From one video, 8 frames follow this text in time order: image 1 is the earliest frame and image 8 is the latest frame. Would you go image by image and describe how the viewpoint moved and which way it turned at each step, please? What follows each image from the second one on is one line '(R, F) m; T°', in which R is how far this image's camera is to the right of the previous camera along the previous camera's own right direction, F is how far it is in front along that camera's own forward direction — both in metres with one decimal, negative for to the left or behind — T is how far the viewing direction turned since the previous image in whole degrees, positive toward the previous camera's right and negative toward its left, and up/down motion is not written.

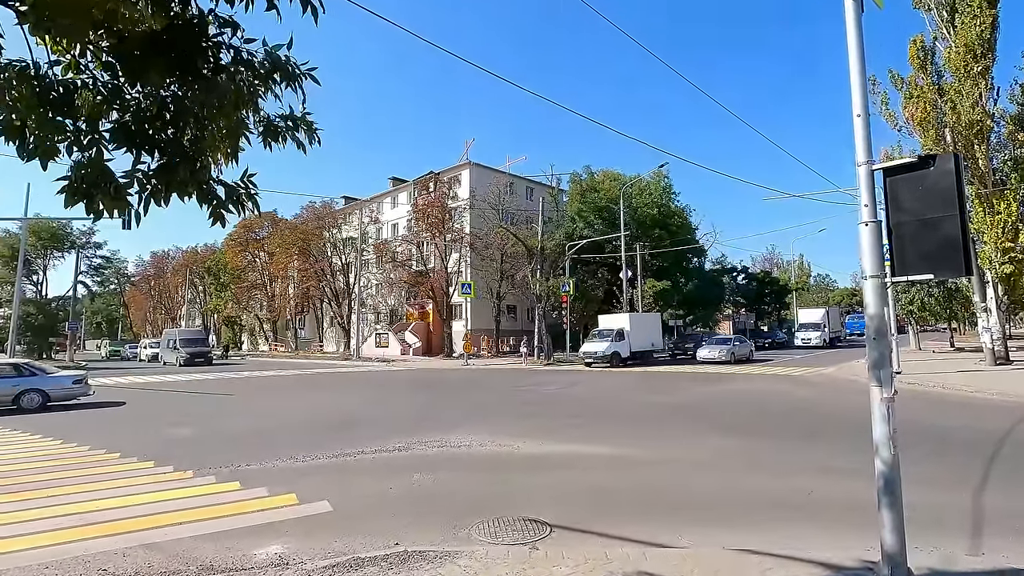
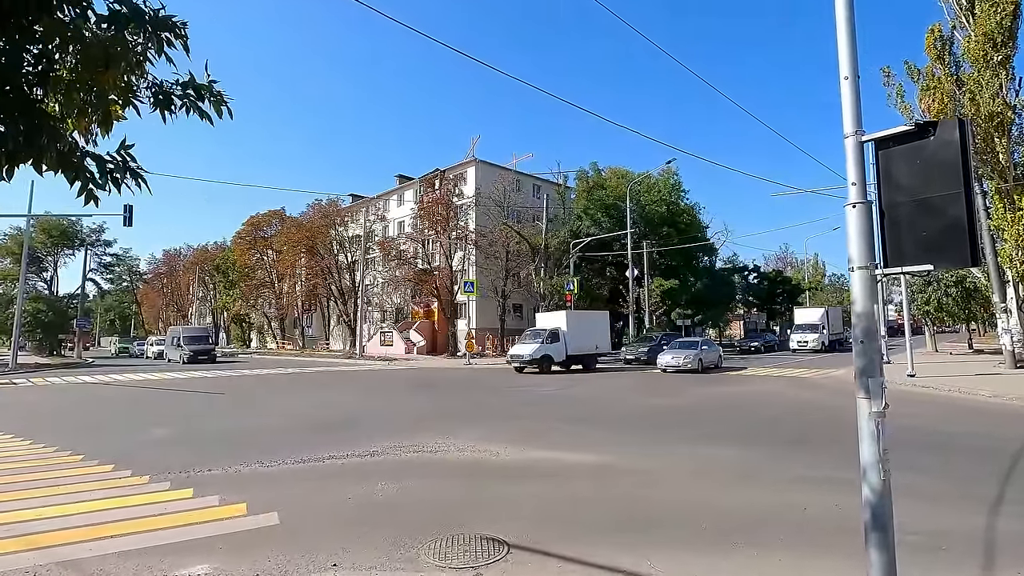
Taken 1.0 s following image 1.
(+0.5, +0.5) m; -1°
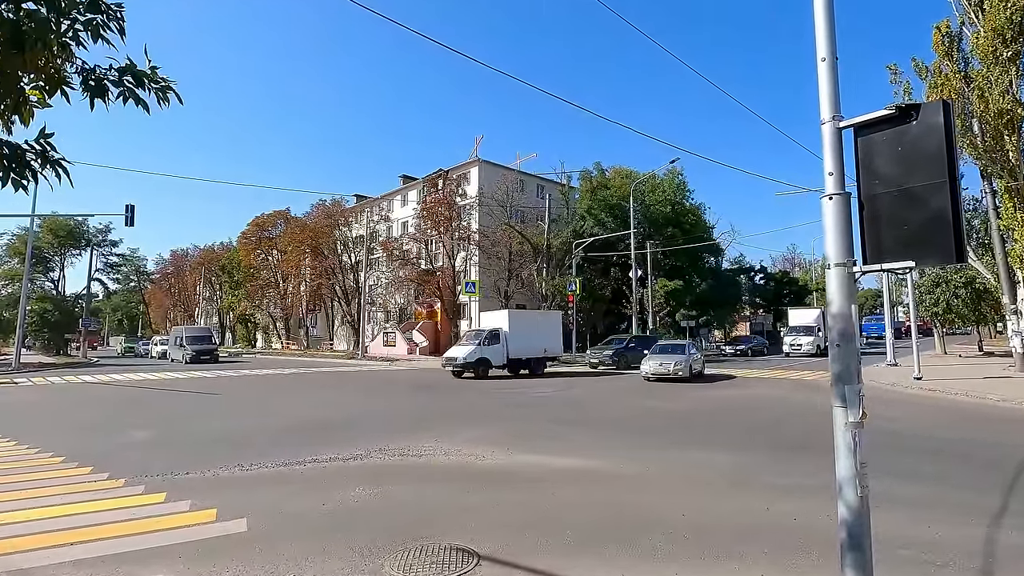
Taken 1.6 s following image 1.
(+0.3, +0.2) m; -1°
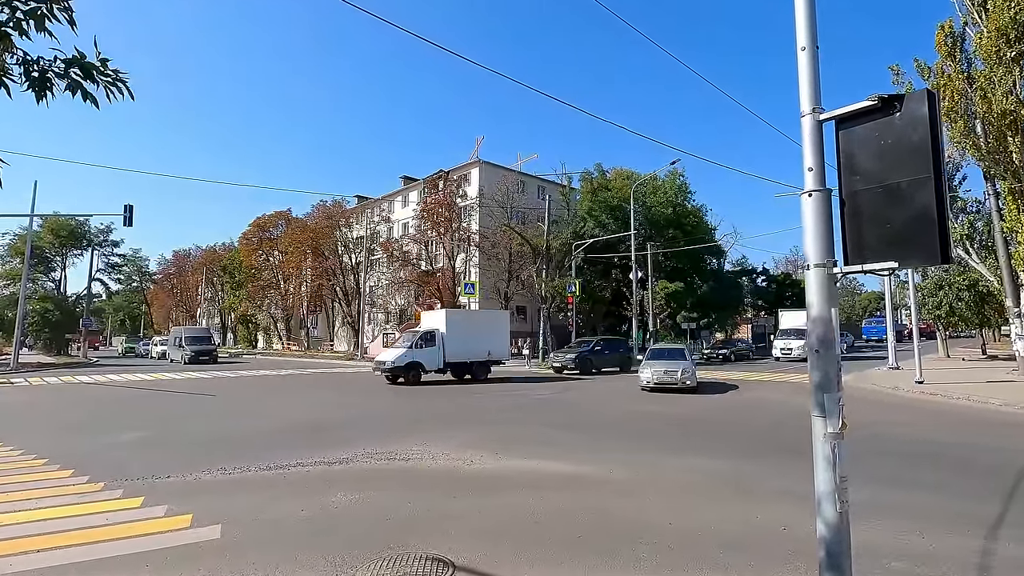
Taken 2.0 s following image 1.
(+0.2, +0.2) m; 0°
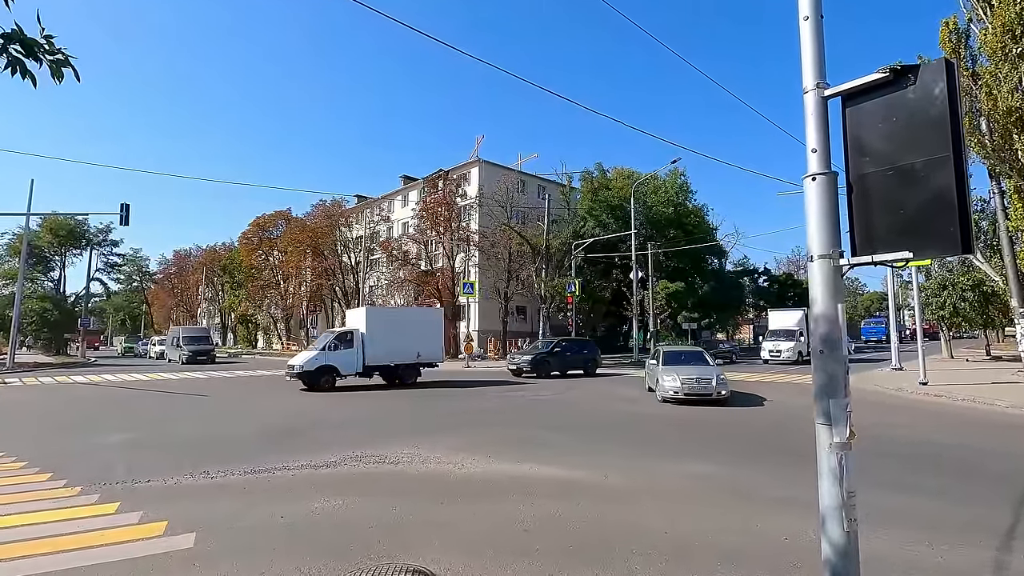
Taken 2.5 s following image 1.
(+0.1, +0.3) m; 0°
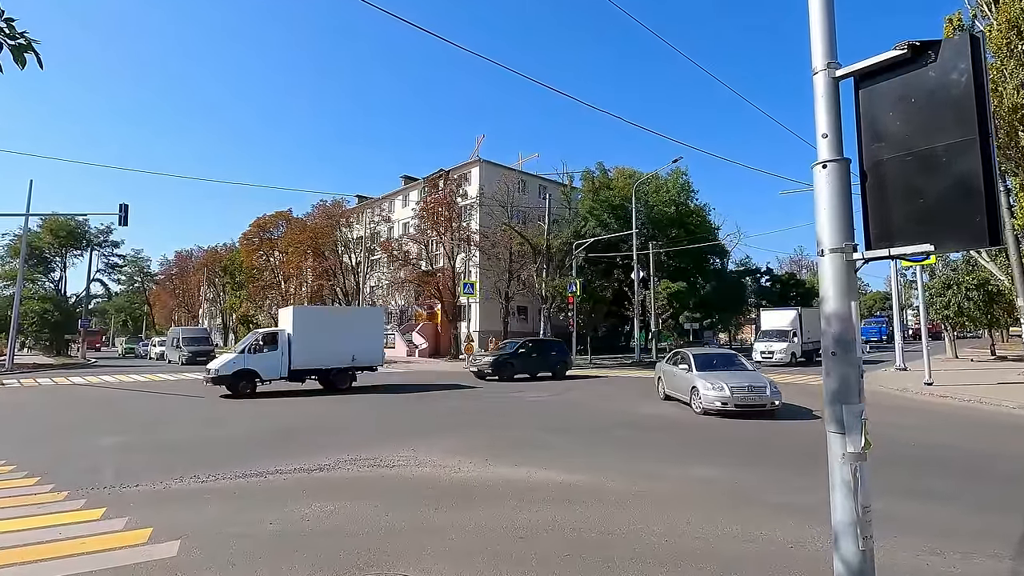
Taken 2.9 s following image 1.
(+0.1, +0.2) m; 0°
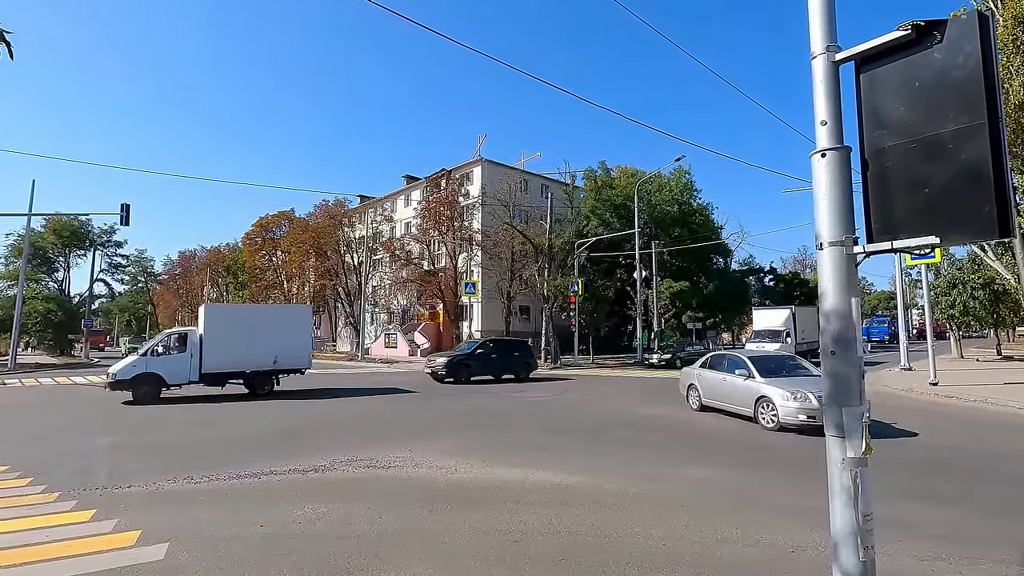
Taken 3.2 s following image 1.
(+0.1, +0.1) m; 0°
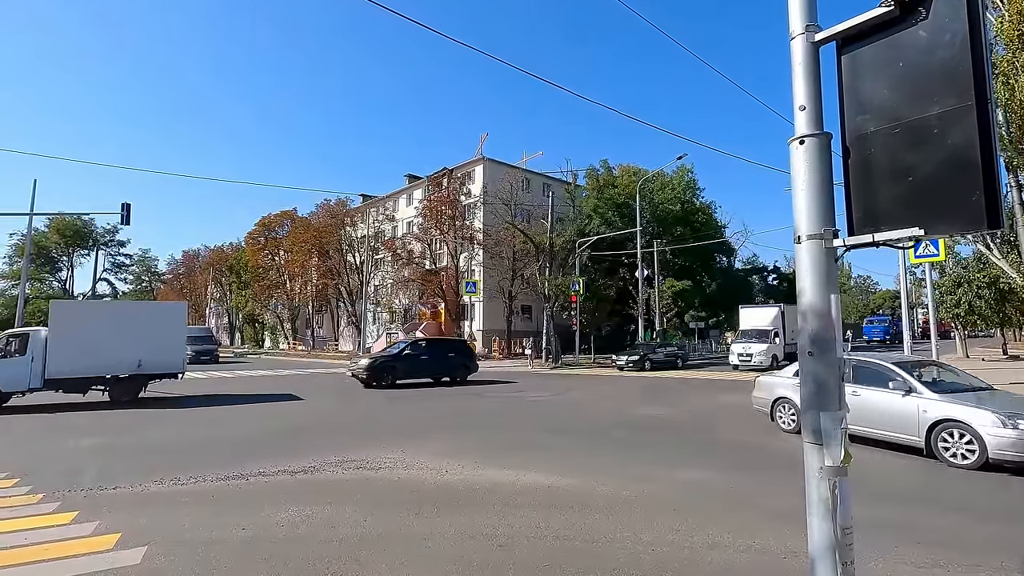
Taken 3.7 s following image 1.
(+0.2, +0.1) m; 0°
